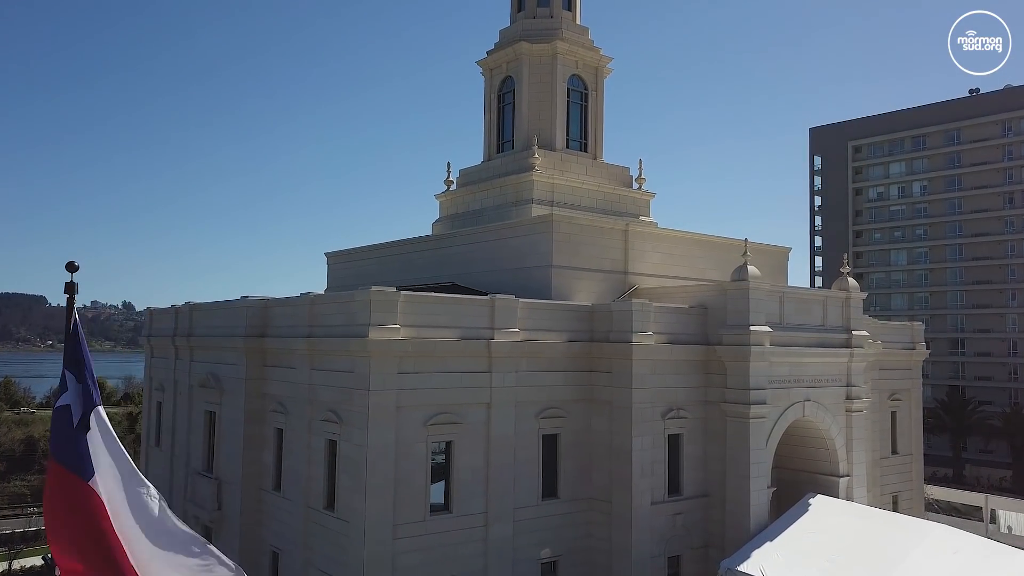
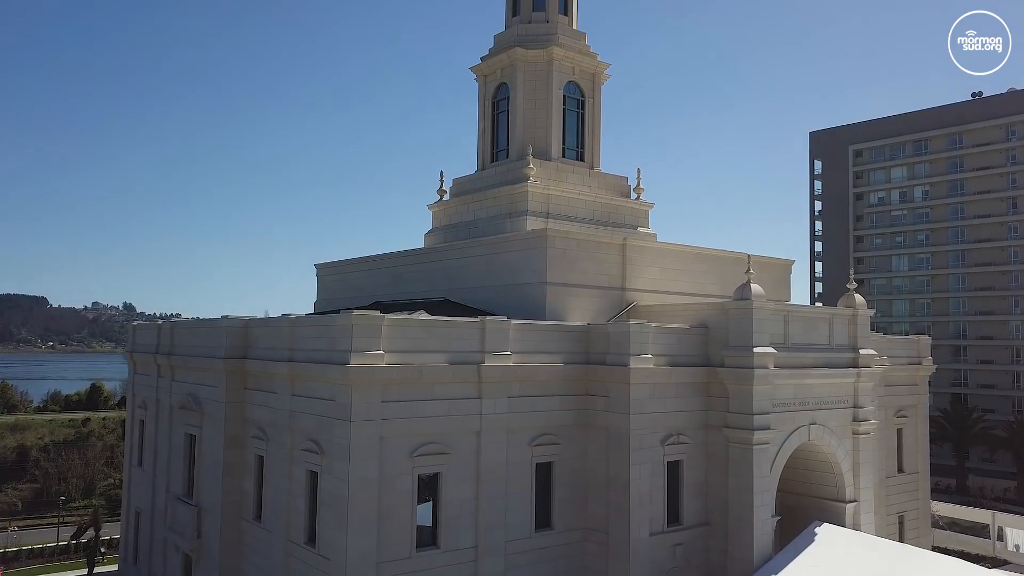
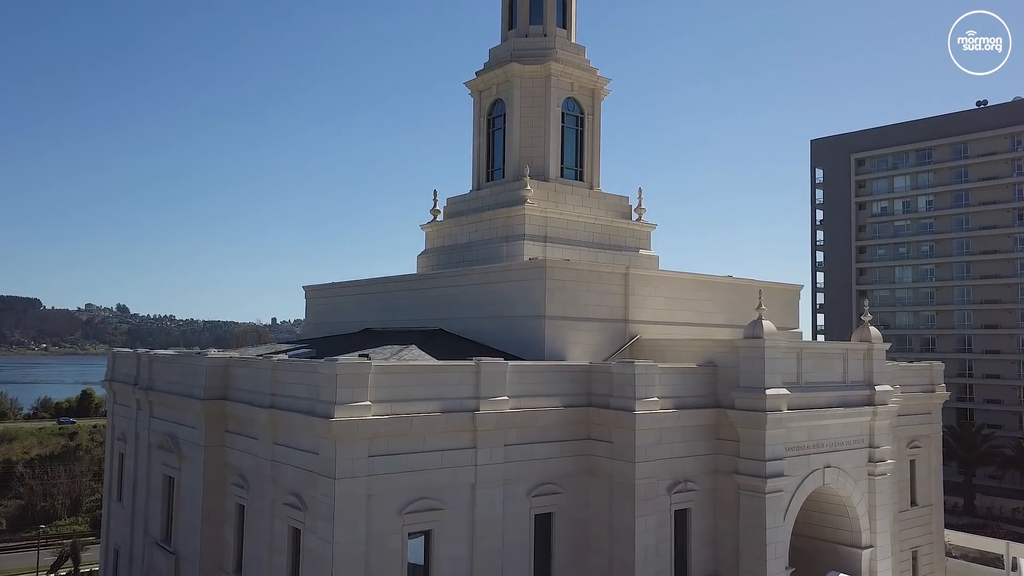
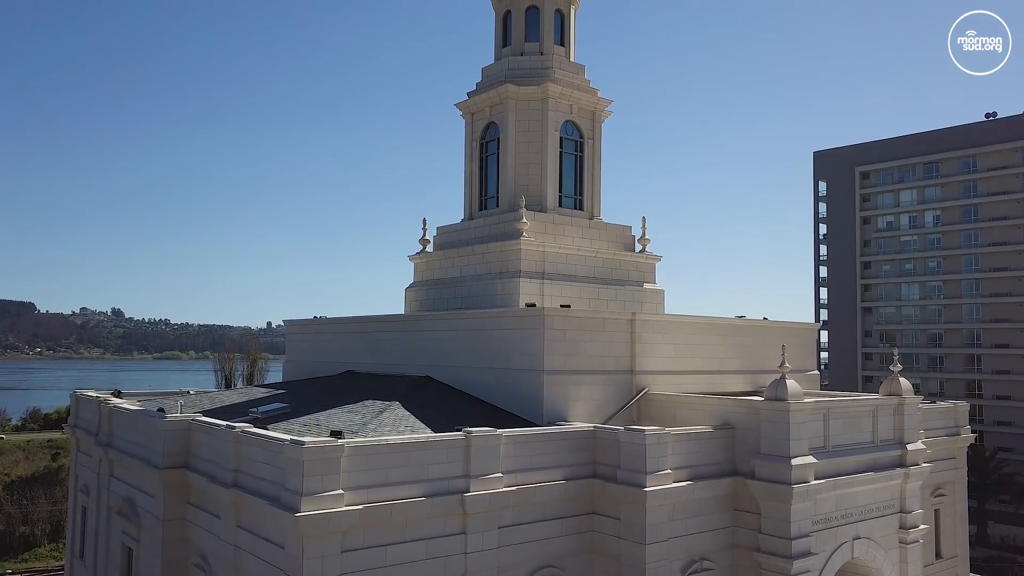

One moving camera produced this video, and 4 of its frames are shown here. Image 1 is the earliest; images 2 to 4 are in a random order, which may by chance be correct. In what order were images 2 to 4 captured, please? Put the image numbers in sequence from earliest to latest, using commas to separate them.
2, 3, 4
